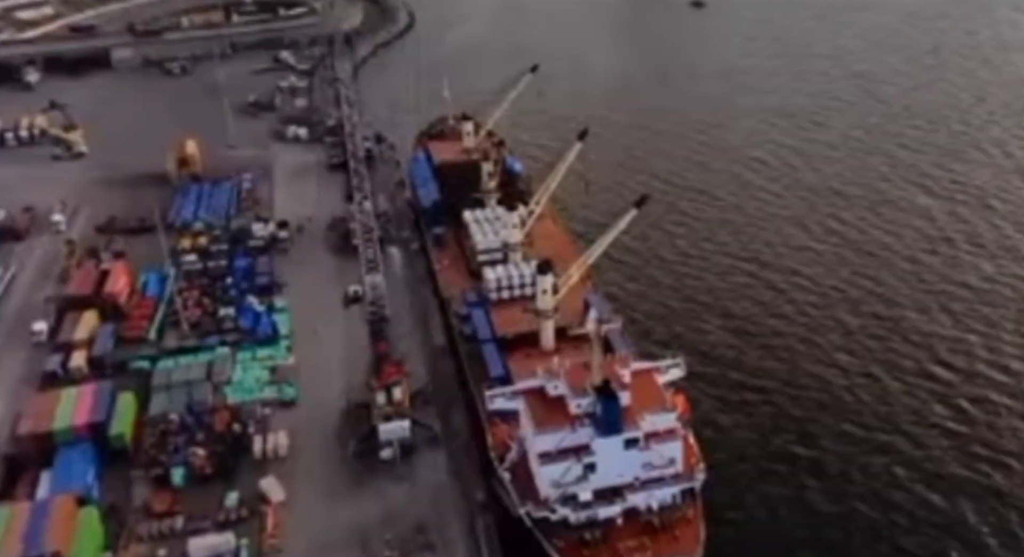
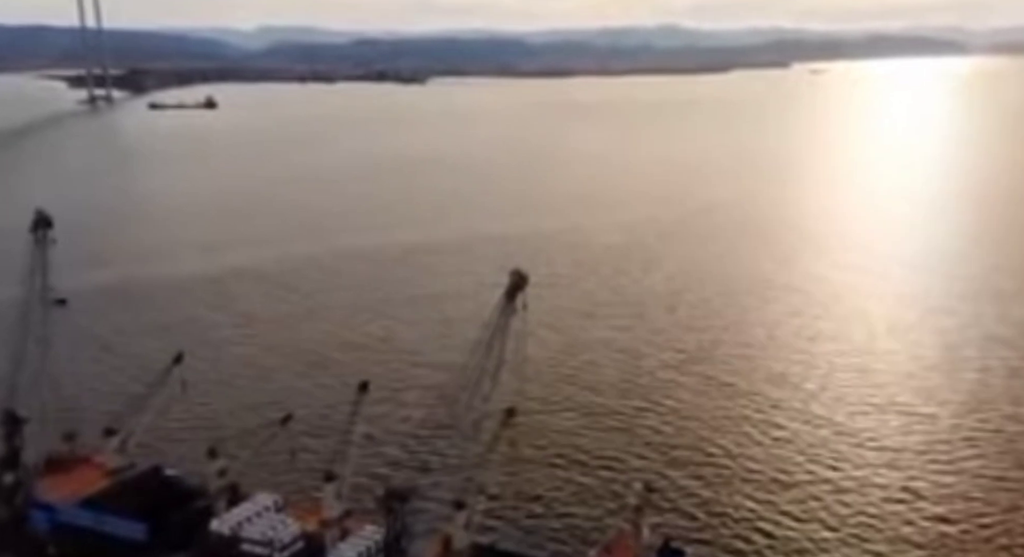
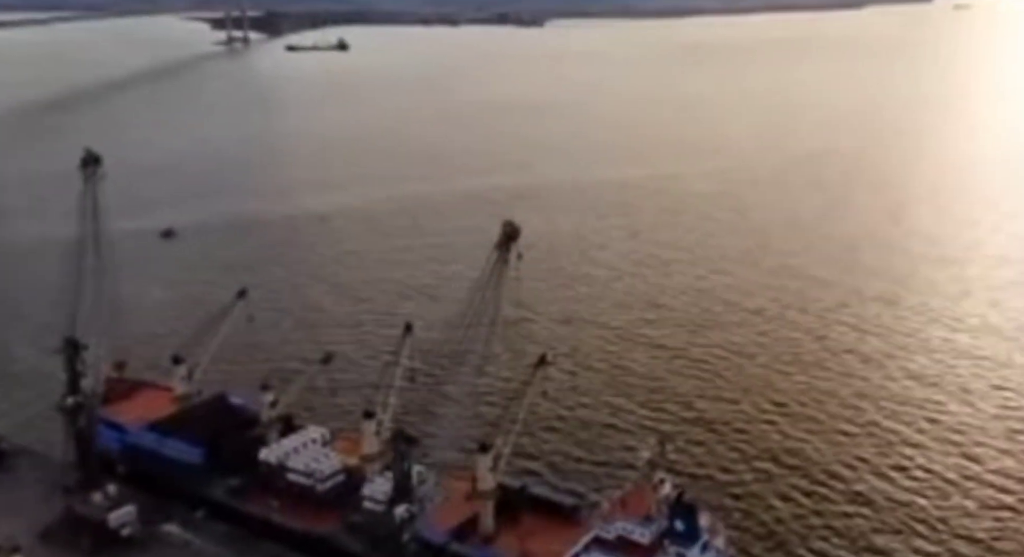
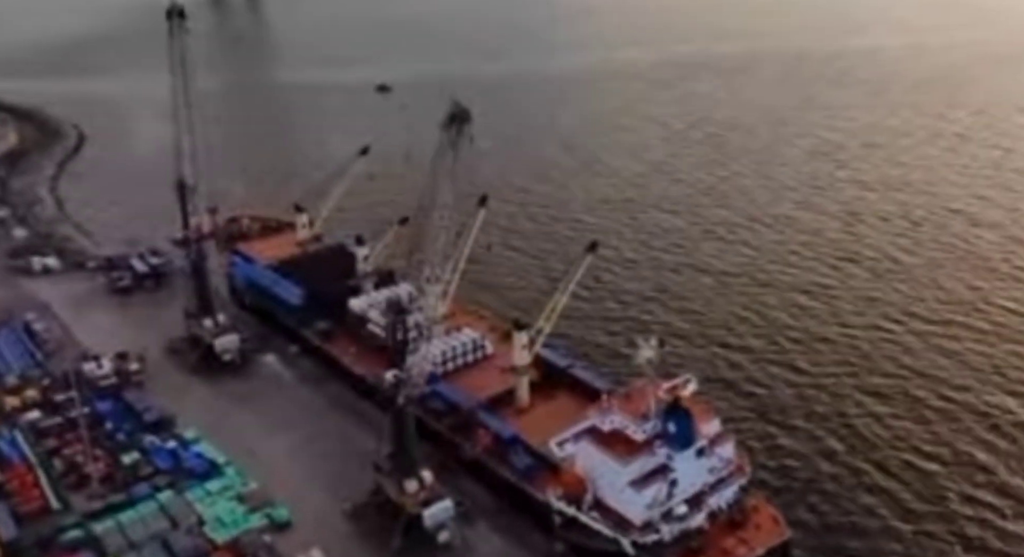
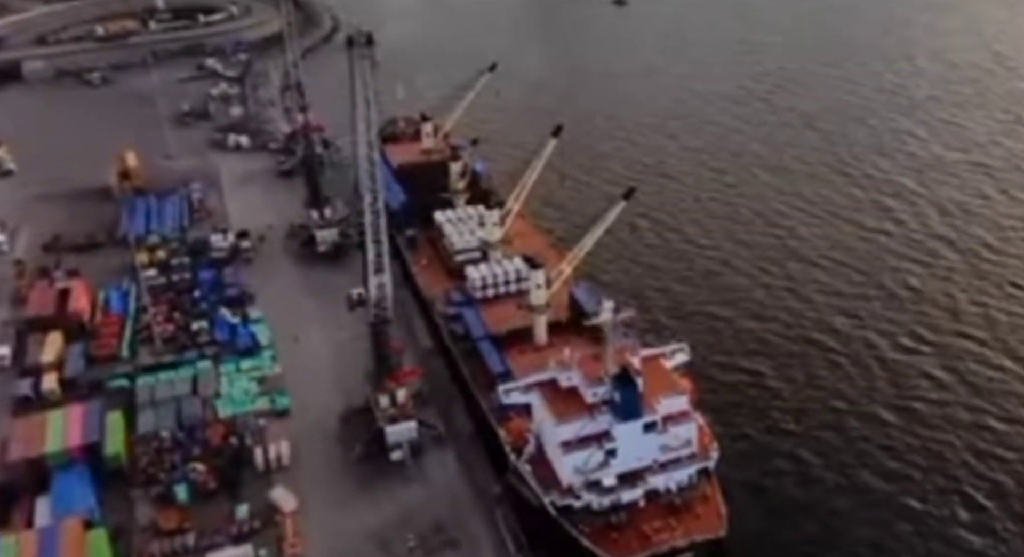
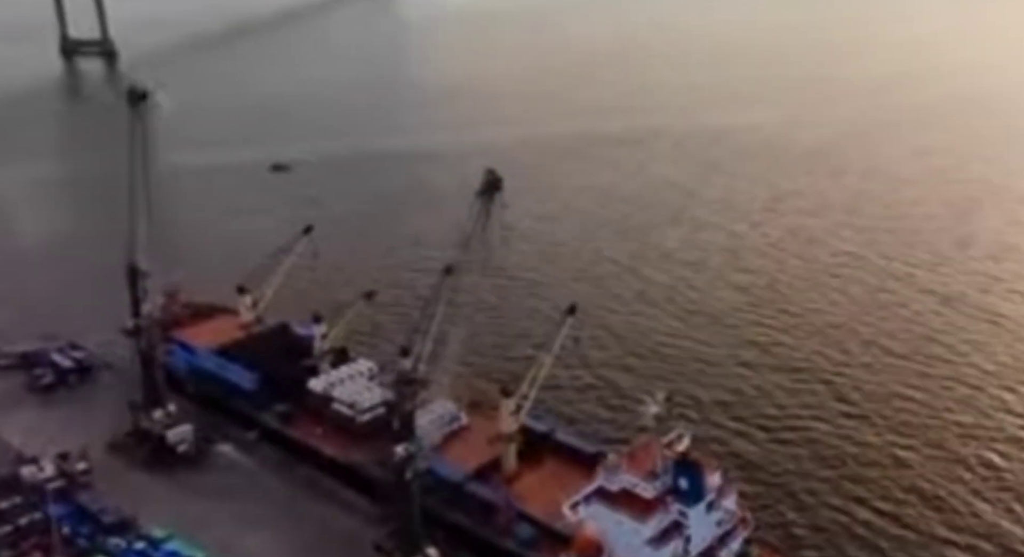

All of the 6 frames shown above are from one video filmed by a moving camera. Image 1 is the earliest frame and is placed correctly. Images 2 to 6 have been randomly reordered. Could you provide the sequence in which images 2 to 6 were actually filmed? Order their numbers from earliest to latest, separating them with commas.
5, 4, 6, 3, 2
